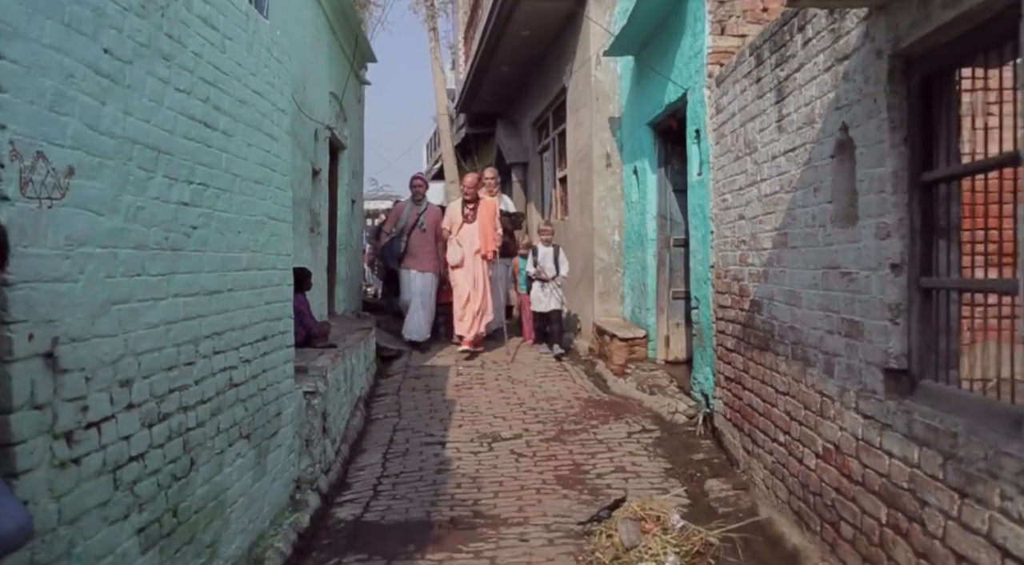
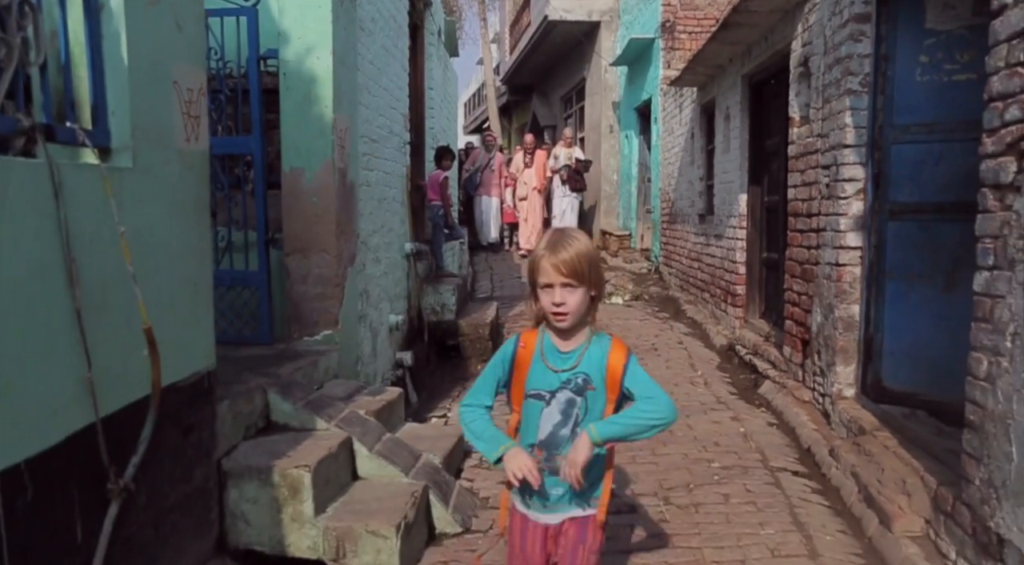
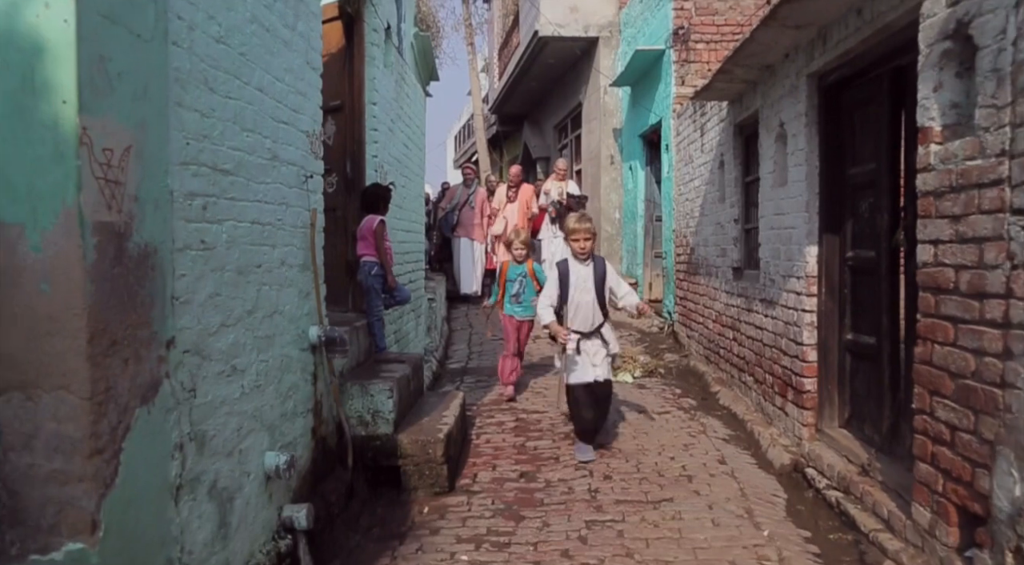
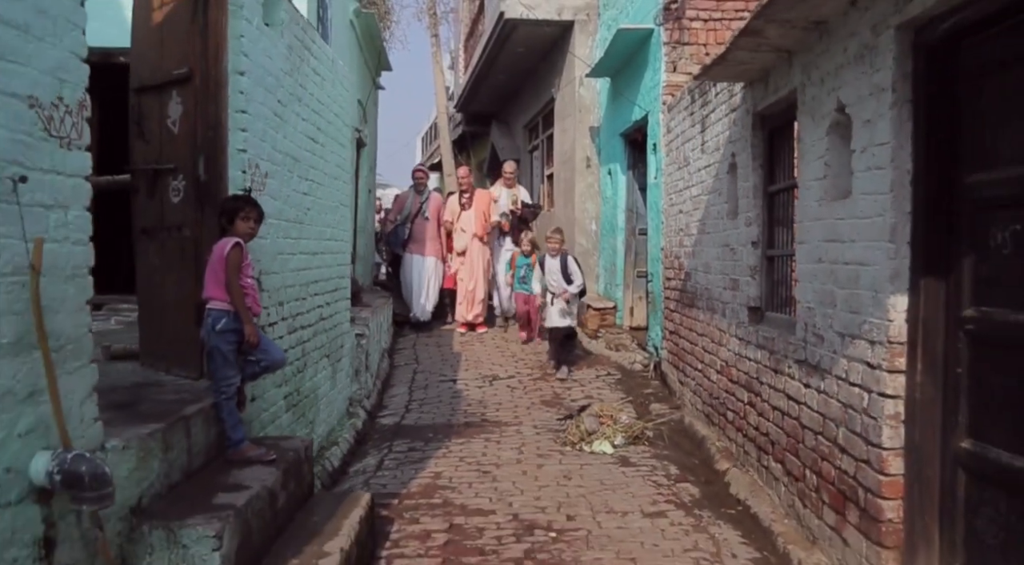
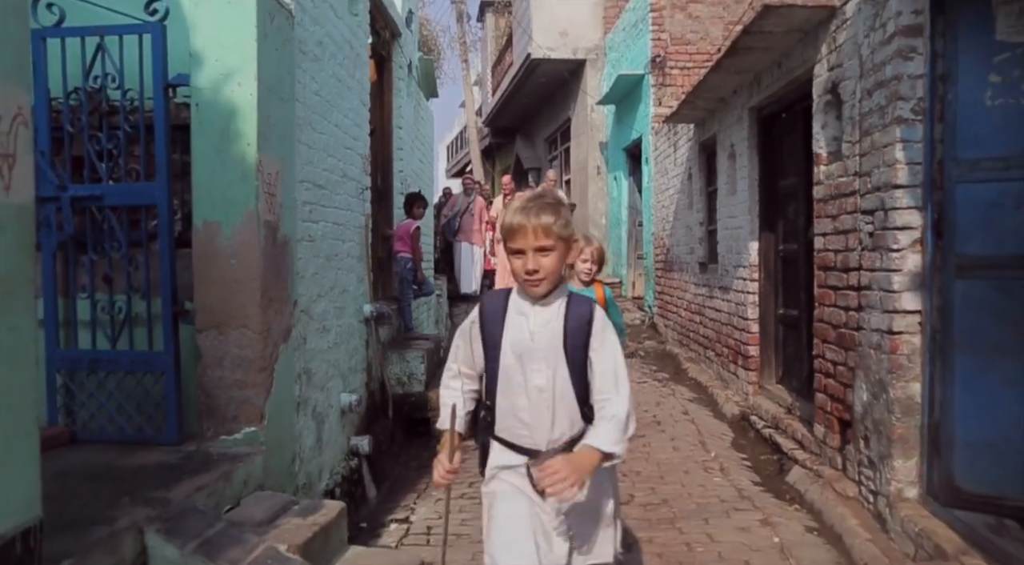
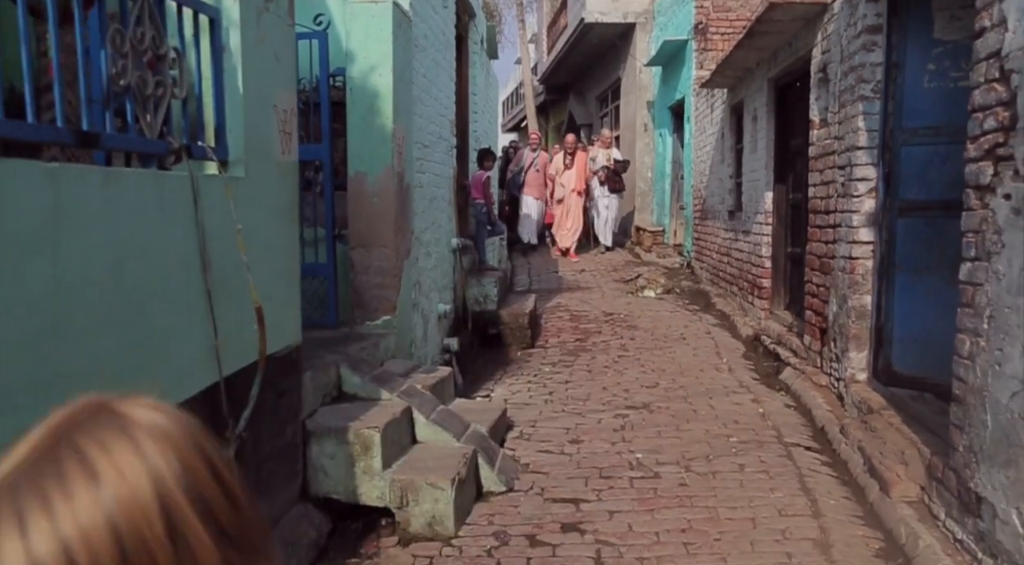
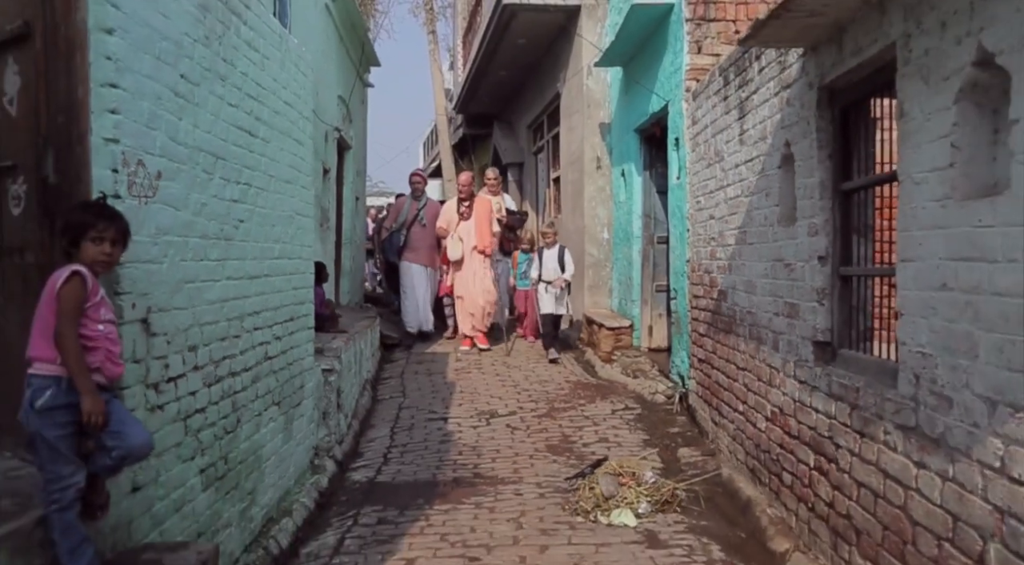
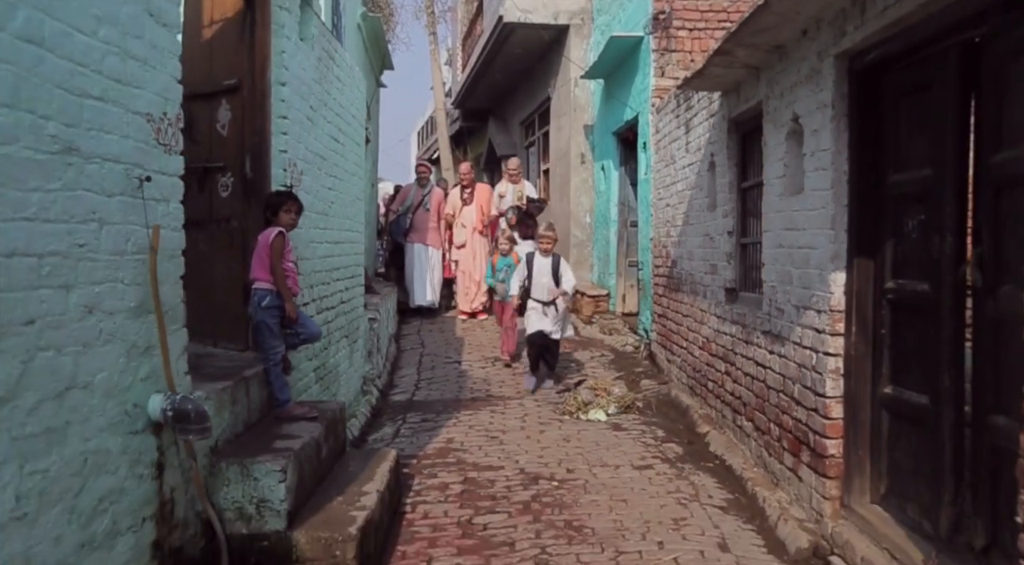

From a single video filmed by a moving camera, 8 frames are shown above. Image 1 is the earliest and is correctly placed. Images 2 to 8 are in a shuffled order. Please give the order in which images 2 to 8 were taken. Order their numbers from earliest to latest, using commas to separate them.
7, 4, 8, 3, 5, 2, 6
